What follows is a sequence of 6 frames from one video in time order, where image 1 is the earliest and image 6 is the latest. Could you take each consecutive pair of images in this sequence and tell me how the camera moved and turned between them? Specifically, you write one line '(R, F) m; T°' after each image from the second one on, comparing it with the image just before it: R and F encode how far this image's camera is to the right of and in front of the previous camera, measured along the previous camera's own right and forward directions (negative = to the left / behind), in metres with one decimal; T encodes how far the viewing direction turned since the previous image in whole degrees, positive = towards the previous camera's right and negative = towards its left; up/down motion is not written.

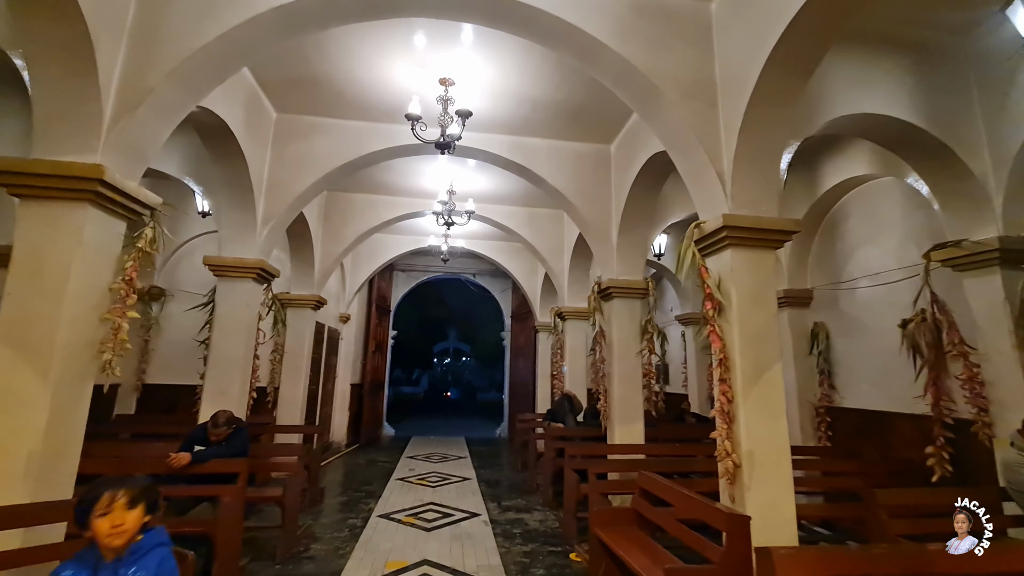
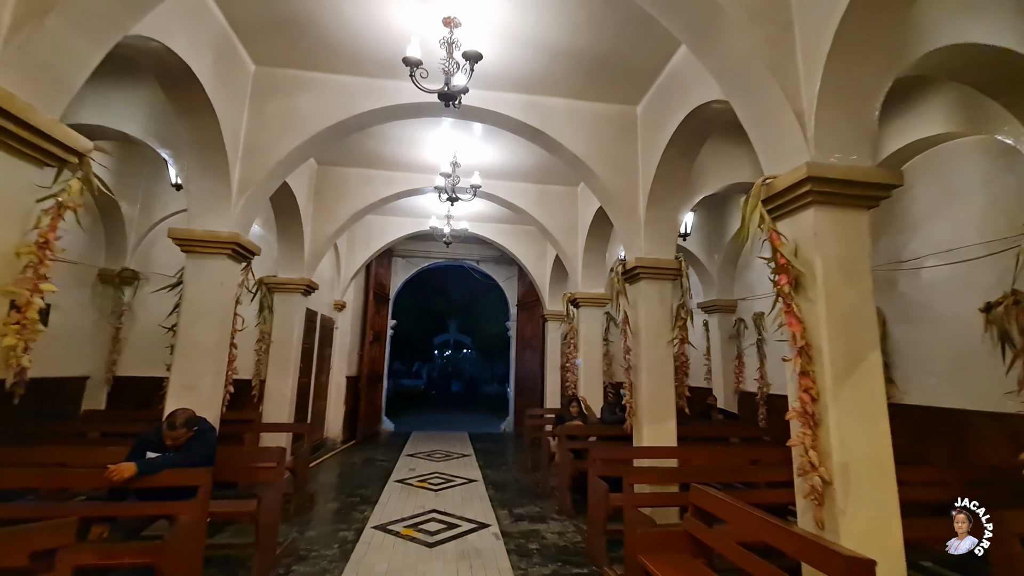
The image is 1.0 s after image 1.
(-0.1, +0.6) m; 0°
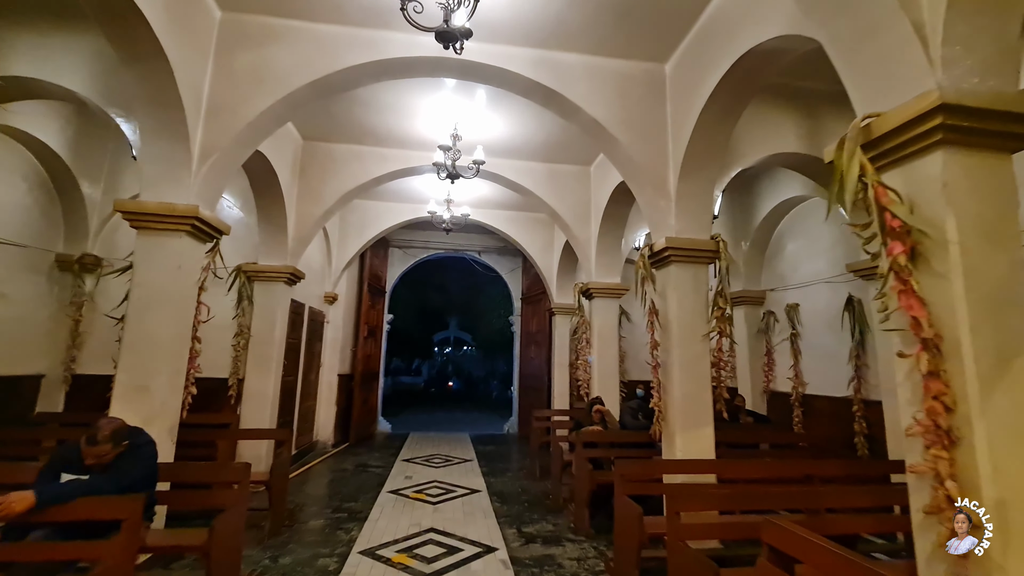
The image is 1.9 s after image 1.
(-0.1, +0.6) m; 0°
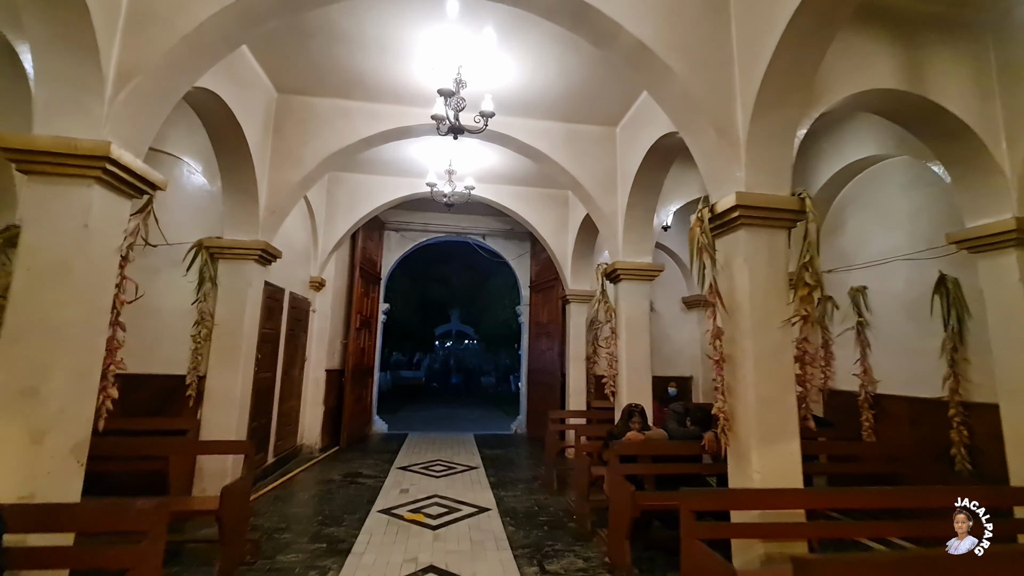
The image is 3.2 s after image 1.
(-0.1, +0.8) m; 0°
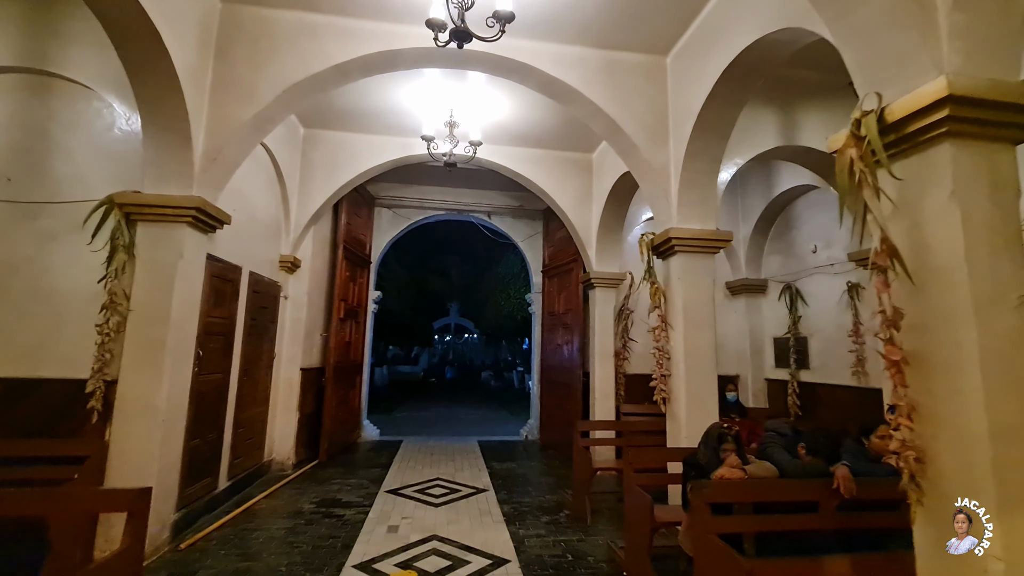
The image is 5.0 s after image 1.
(-0.2, +1.1) m; 0°
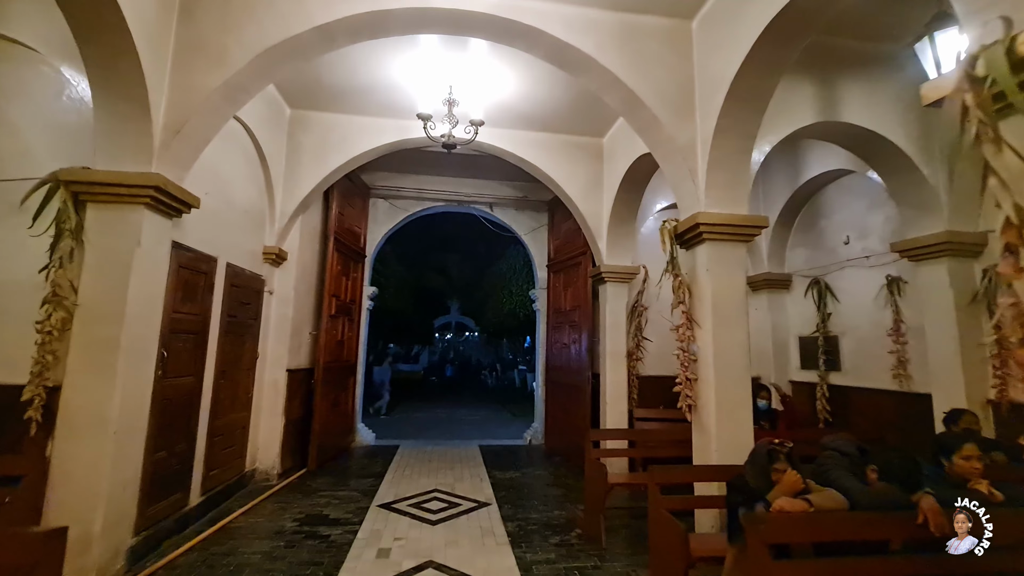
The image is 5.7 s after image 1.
(0.0, +0.4) m; 0°
